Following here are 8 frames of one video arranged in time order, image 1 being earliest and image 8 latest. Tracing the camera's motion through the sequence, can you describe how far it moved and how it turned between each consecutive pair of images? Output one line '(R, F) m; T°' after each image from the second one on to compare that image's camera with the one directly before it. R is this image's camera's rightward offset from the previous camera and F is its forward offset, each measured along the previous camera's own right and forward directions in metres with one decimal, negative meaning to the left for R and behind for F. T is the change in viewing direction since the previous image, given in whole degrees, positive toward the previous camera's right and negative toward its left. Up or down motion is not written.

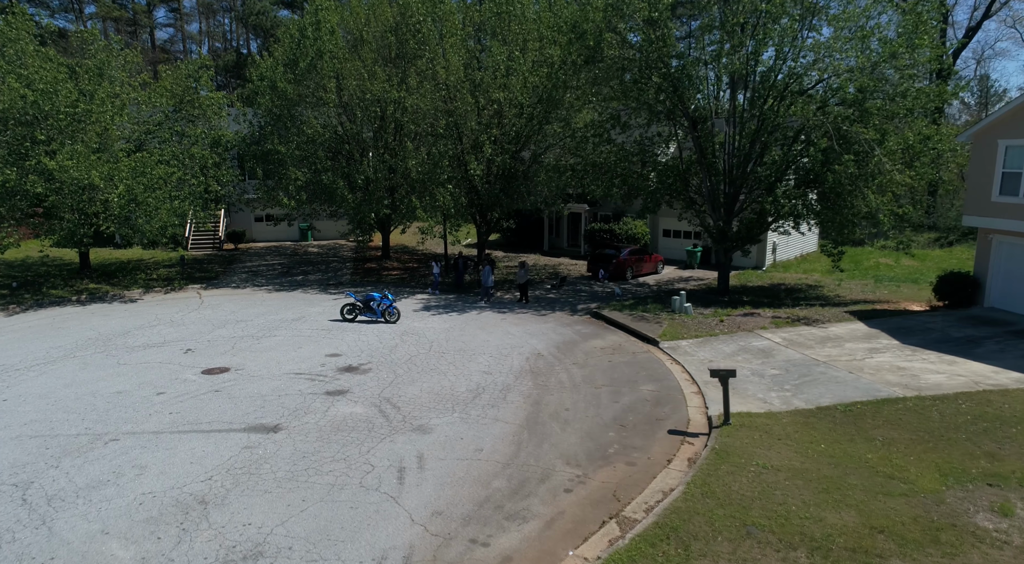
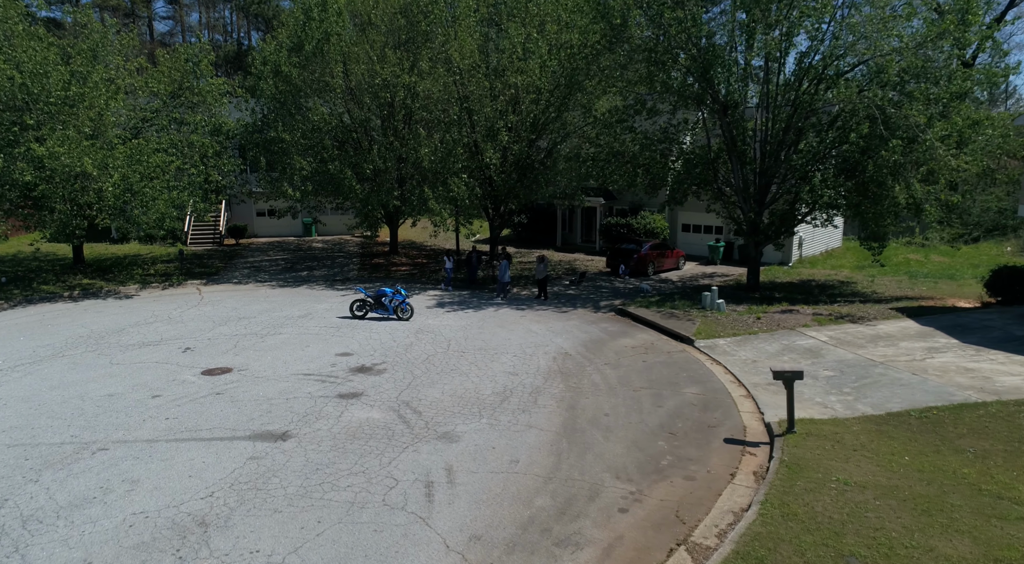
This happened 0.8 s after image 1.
(-0.6, +1.2) m; 0°
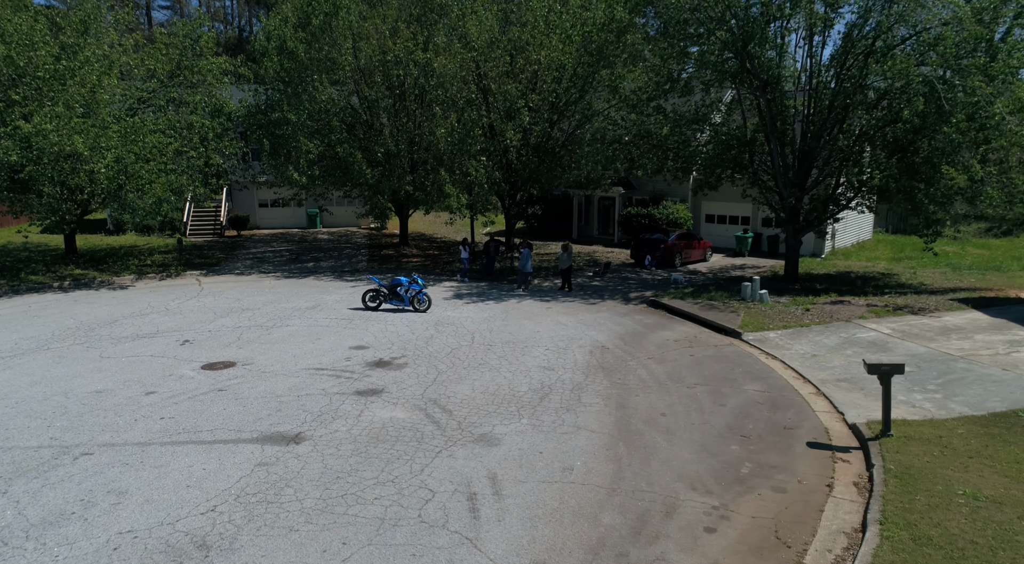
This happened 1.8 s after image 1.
(-0.7, +1.4) m; 0°
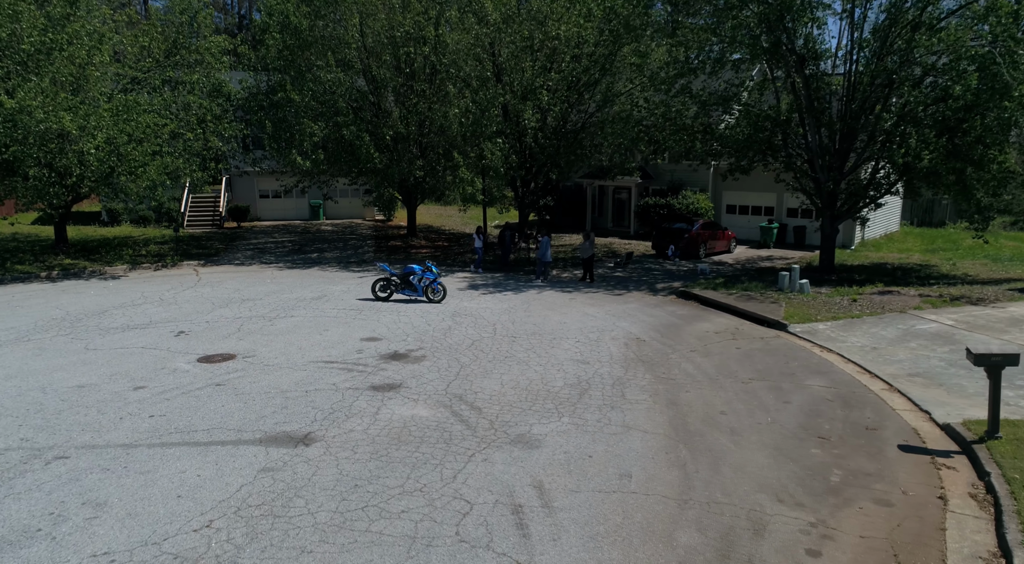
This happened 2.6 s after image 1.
(-0.5, +1.2) m; 0°
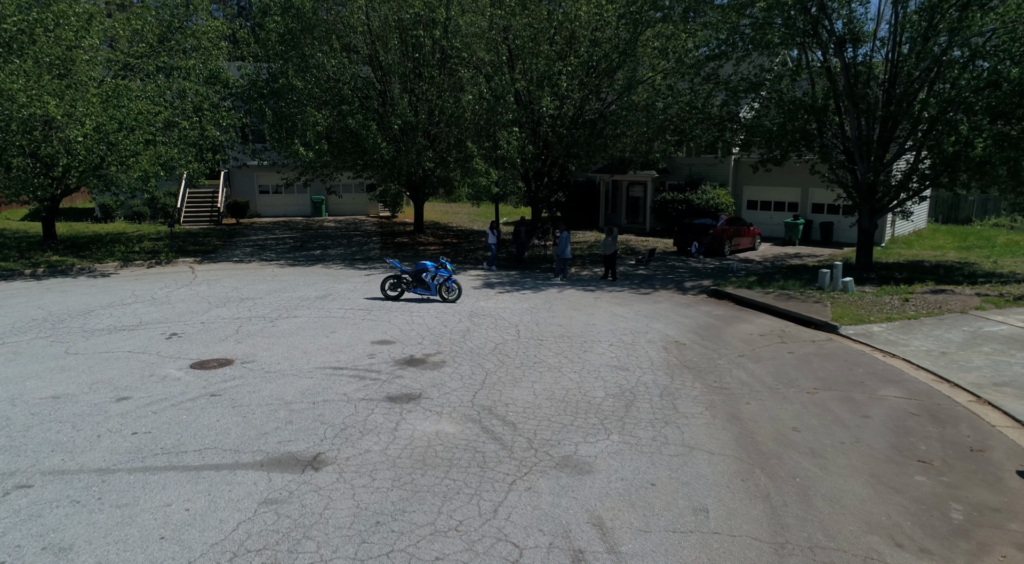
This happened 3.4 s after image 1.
(-0.5, +1.2) m; 0°
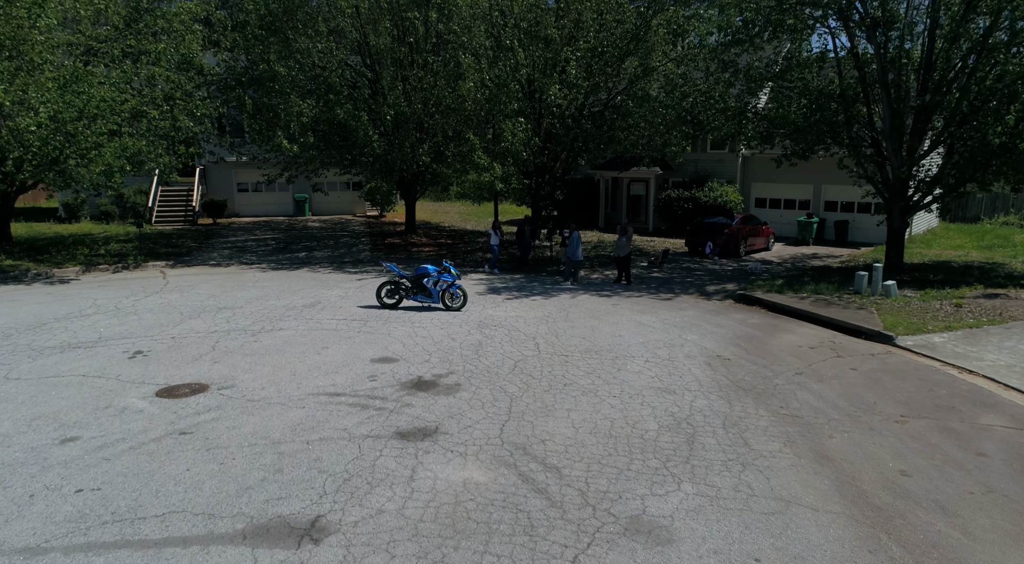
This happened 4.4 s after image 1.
(-0.6, +1.5) m; +2°
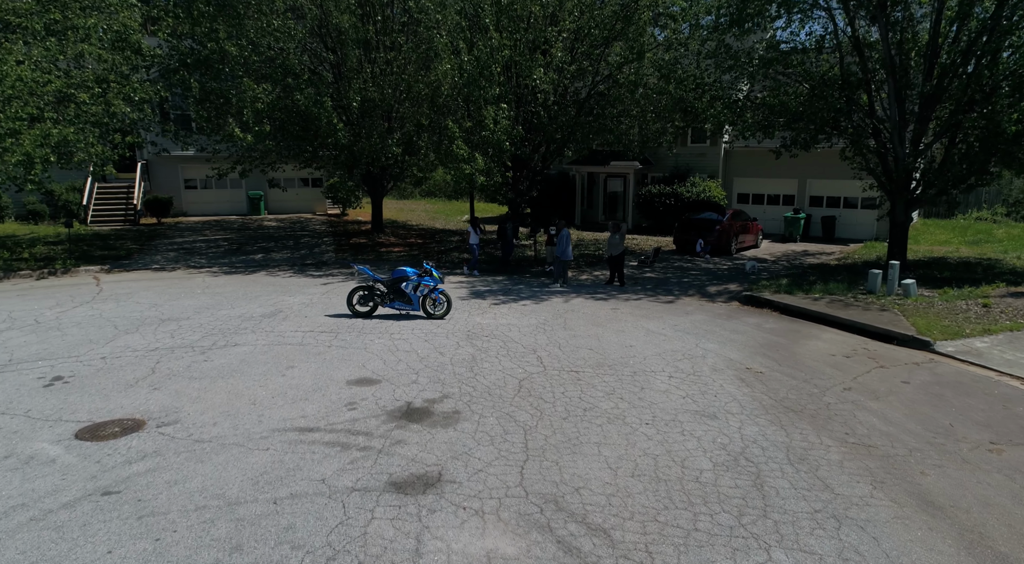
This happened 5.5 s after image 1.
(-0.5, +1.5) m; +3°
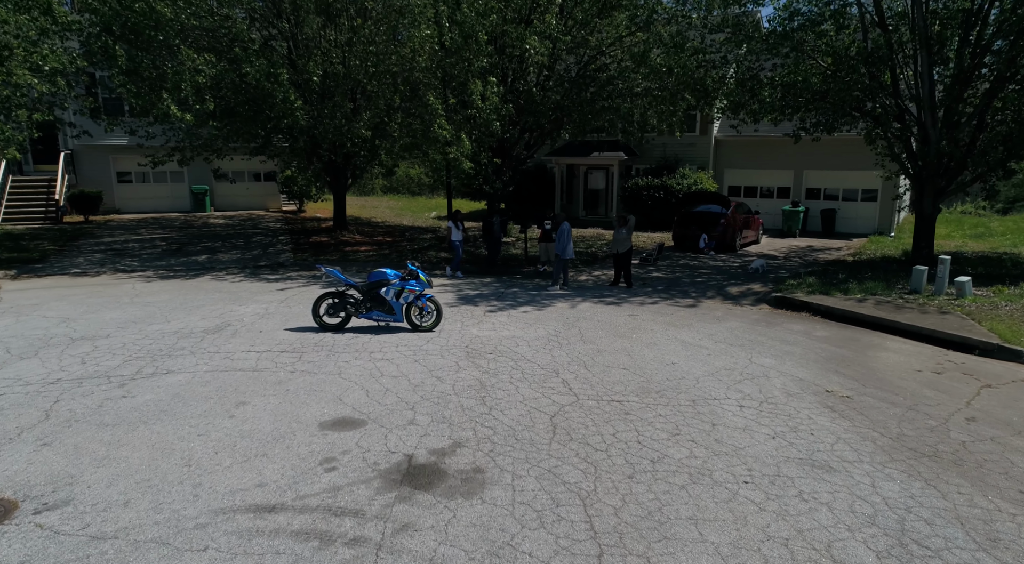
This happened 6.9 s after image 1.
(-0.7, +2.1) m; +4°
